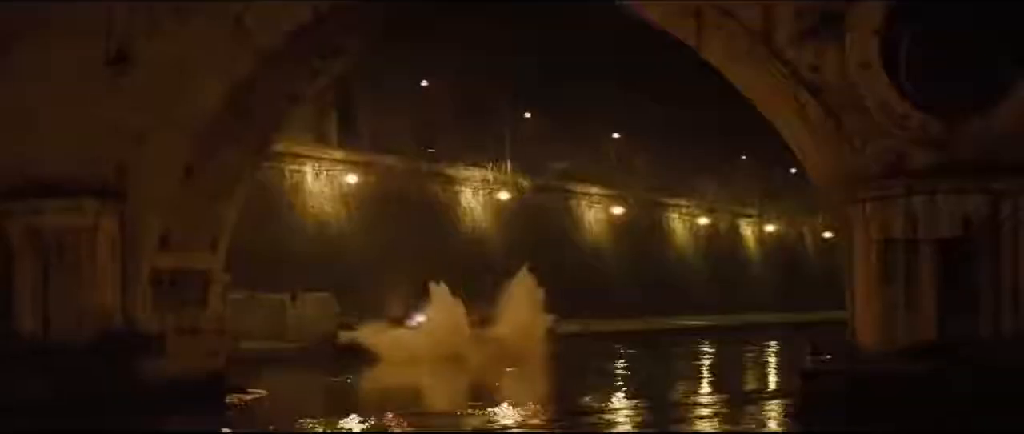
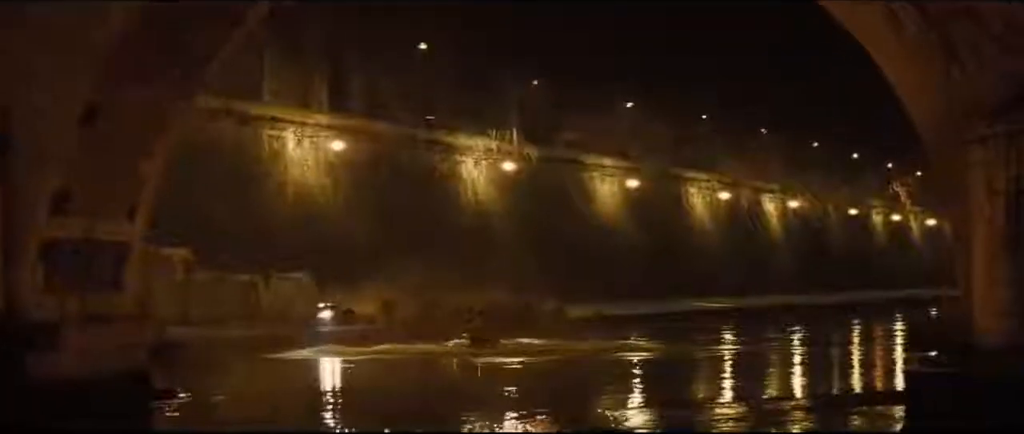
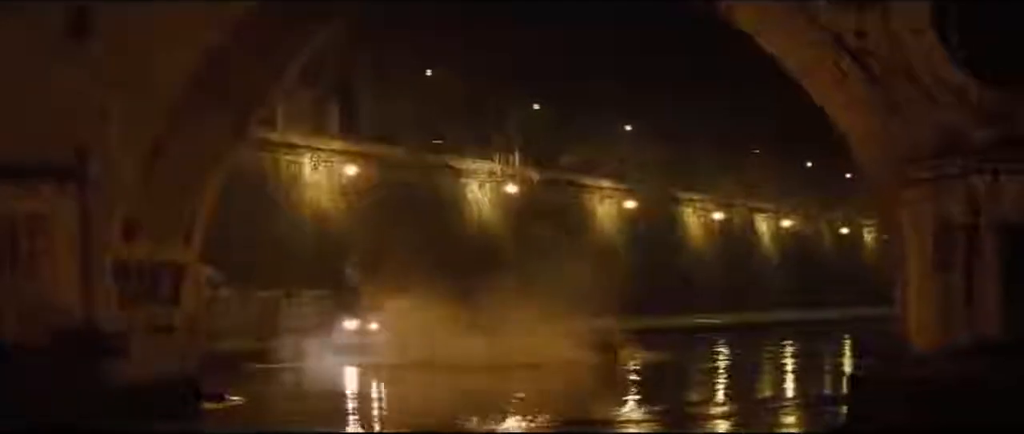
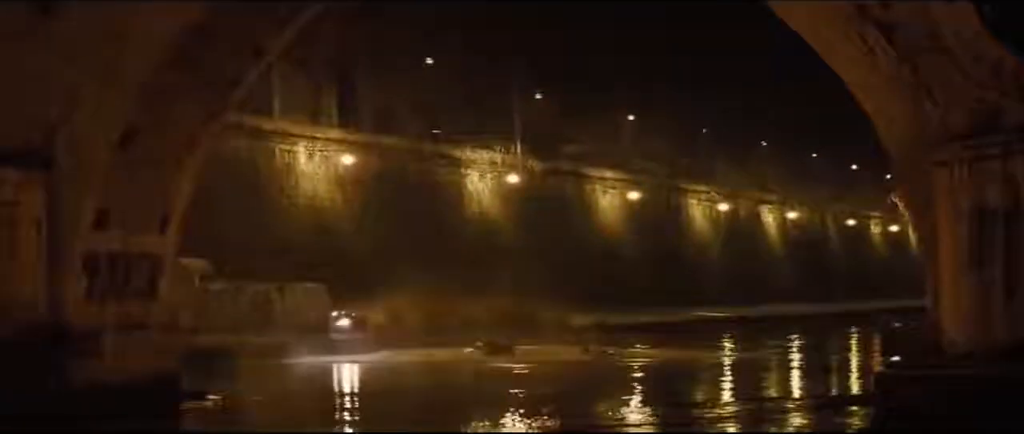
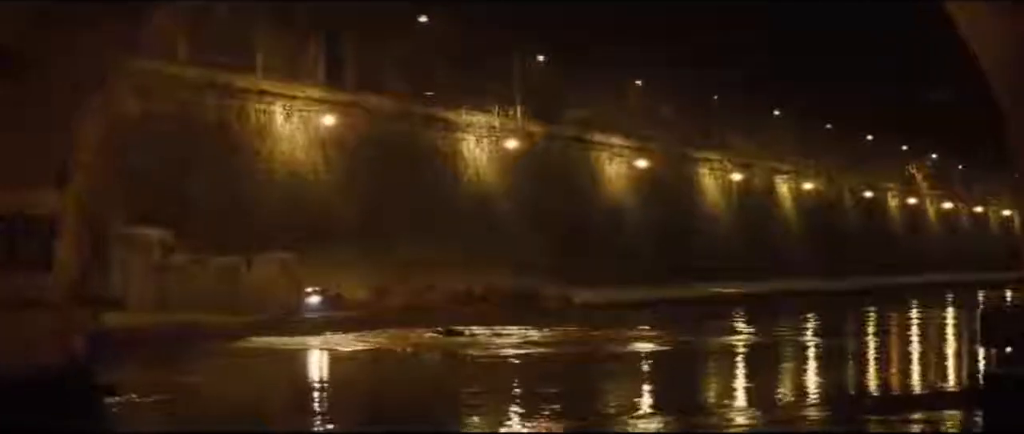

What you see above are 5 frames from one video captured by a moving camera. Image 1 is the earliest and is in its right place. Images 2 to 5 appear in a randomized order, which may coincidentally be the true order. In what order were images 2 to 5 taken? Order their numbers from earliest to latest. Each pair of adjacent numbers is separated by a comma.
3, 4, 2, 5
